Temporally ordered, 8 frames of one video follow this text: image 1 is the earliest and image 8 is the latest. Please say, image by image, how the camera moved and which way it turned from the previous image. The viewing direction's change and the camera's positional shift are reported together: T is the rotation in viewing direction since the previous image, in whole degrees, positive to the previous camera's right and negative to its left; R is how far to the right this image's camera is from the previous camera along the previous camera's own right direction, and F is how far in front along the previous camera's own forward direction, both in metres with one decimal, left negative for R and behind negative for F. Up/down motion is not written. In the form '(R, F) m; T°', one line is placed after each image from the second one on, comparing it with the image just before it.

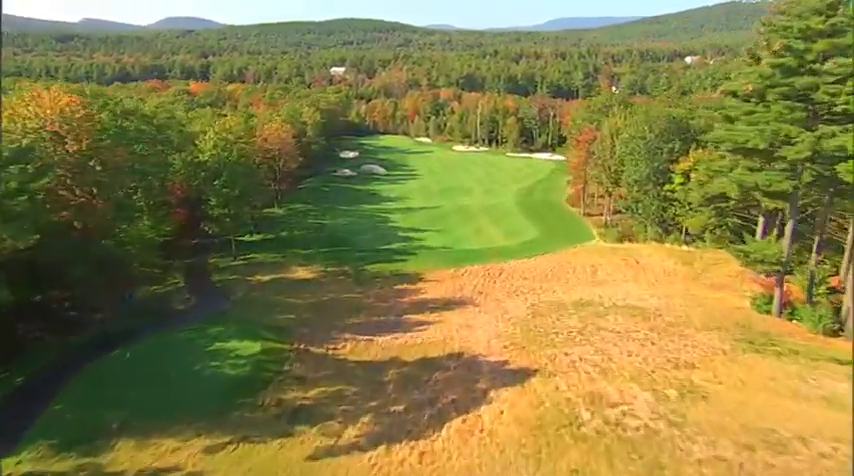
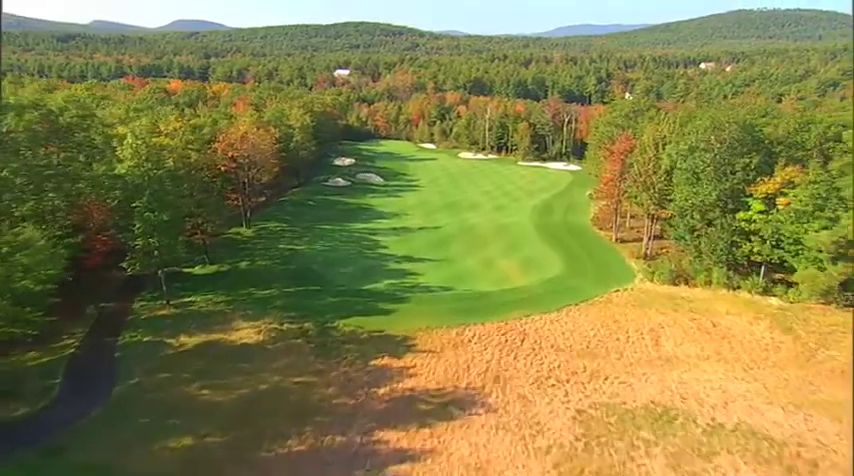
(+0.5, +9.7) m; -1°
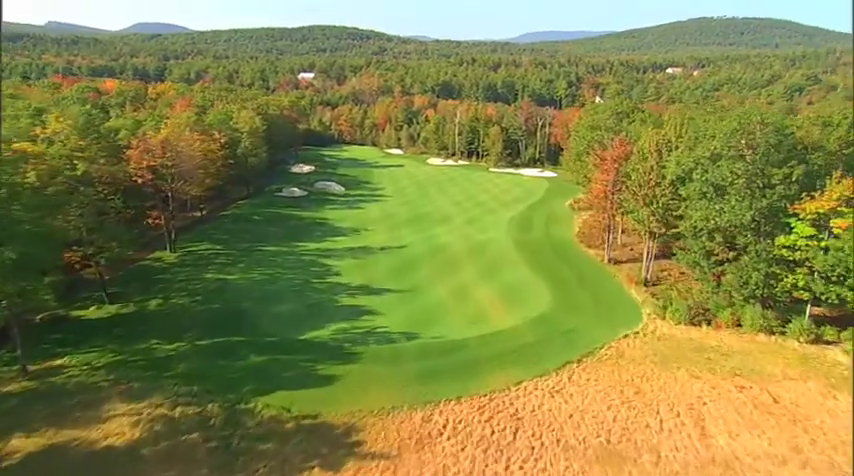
(+0.6, +7.2) m; +3°
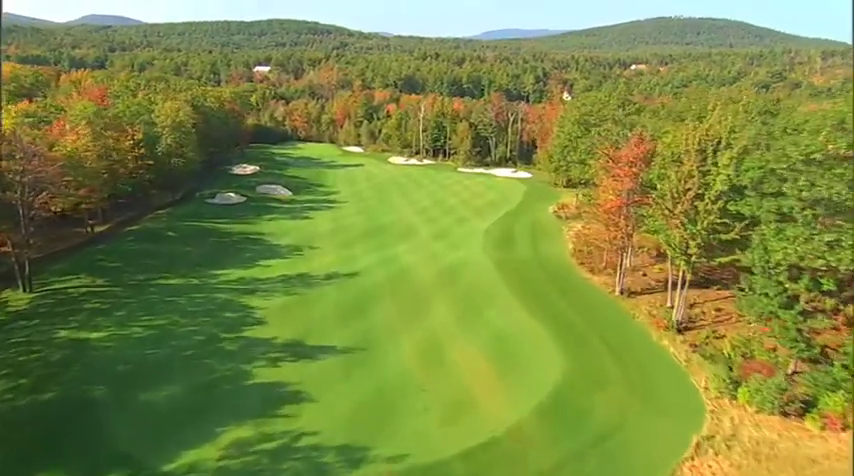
(+0.4, +10.2) m; +4°
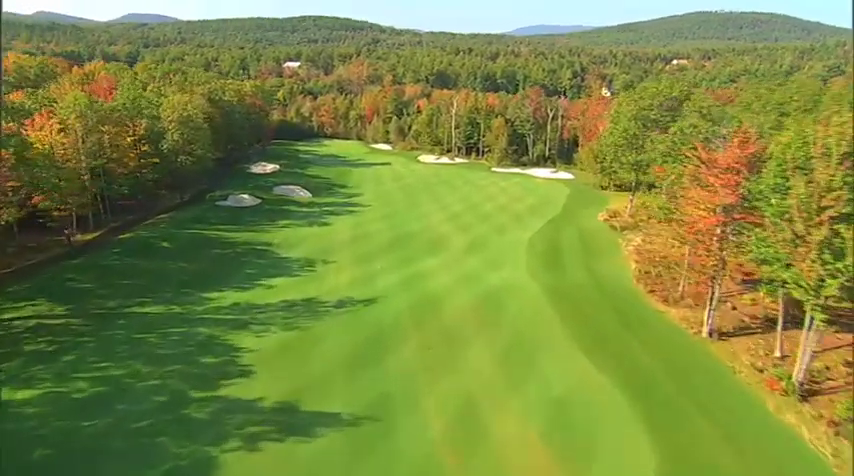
(-0.3, +6.5) m; -3°
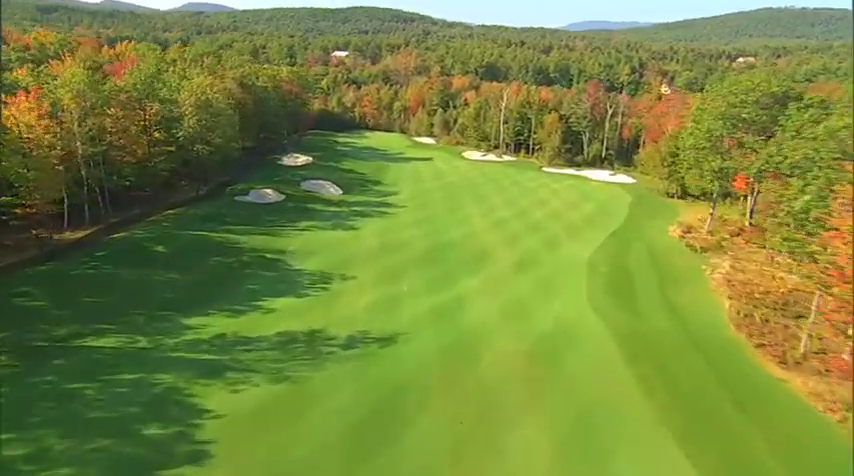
(+0.1, +6.6) m; -4°
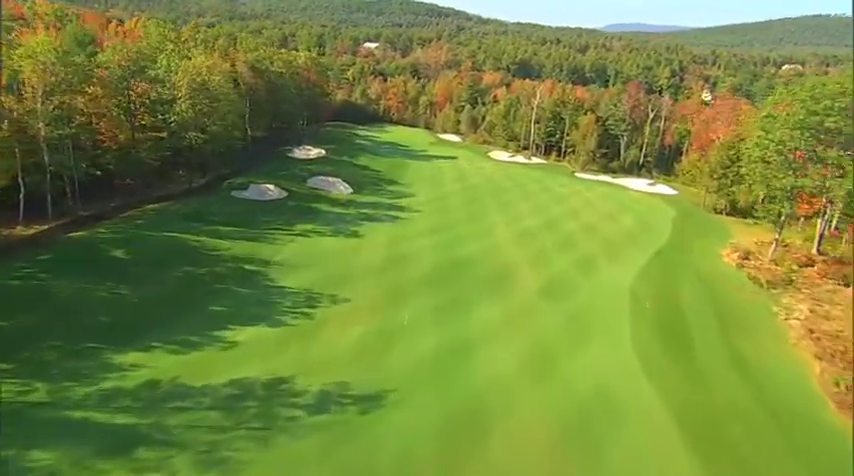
(+0.6, +5.7) m; -2°
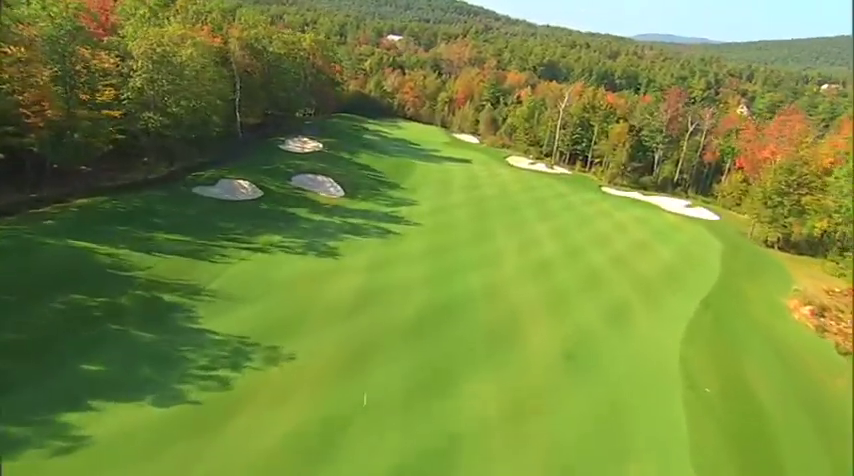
(+1.0, +7.8) m; -1°
